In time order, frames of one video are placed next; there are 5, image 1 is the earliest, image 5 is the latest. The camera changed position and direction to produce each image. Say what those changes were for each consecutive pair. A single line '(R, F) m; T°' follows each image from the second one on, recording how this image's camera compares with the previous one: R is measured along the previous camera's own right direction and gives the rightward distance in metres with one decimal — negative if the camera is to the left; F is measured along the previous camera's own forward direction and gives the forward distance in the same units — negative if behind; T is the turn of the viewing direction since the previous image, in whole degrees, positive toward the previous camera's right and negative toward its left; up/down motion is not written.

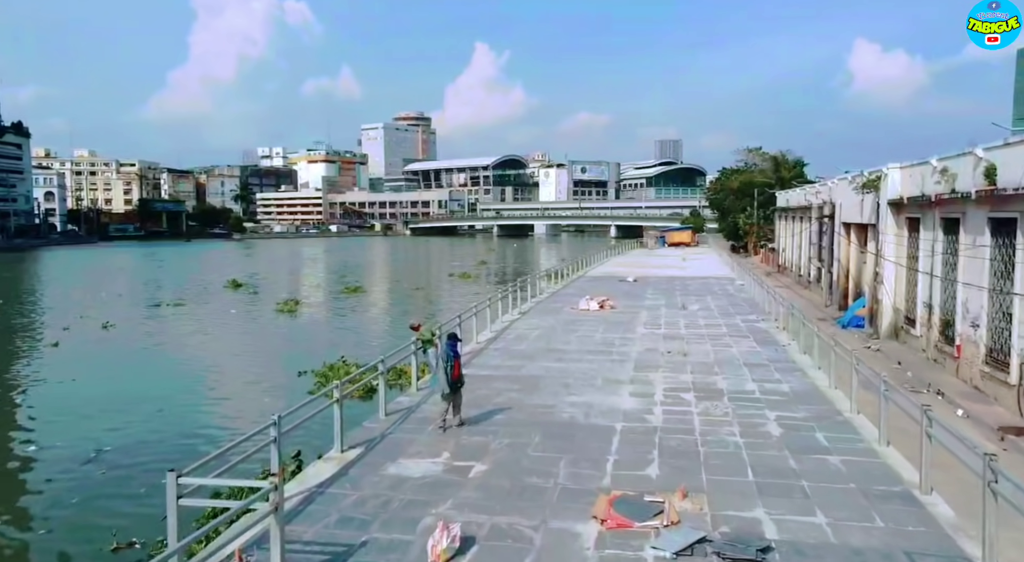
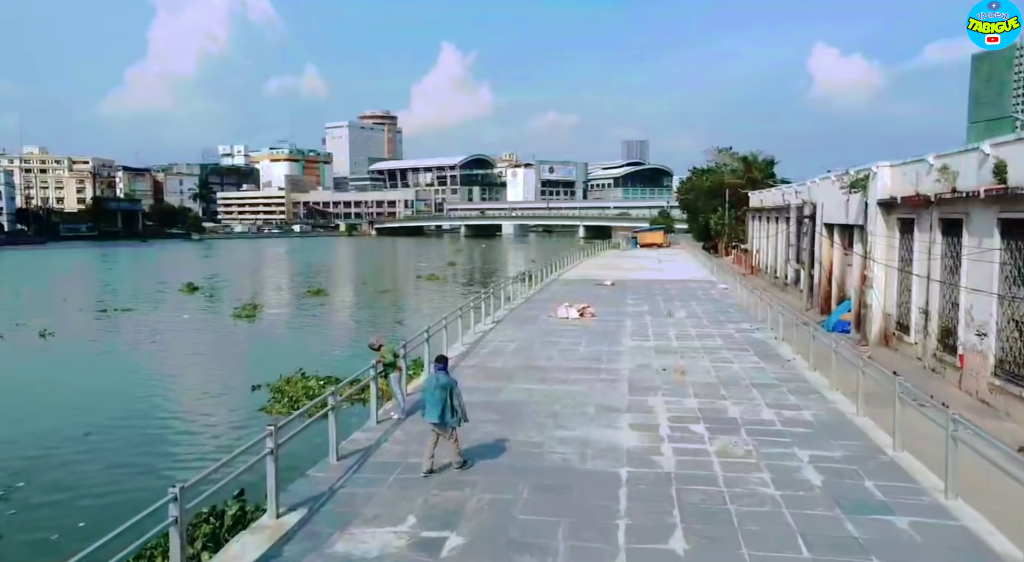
(-0.1, +1.2) m; +2°
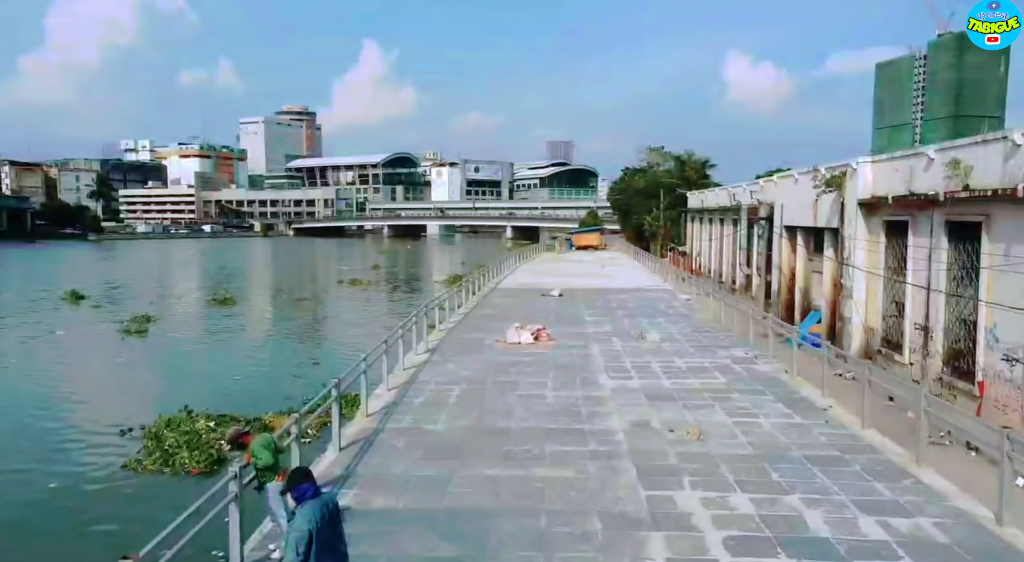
(-0.2, +2.7) m; +6°
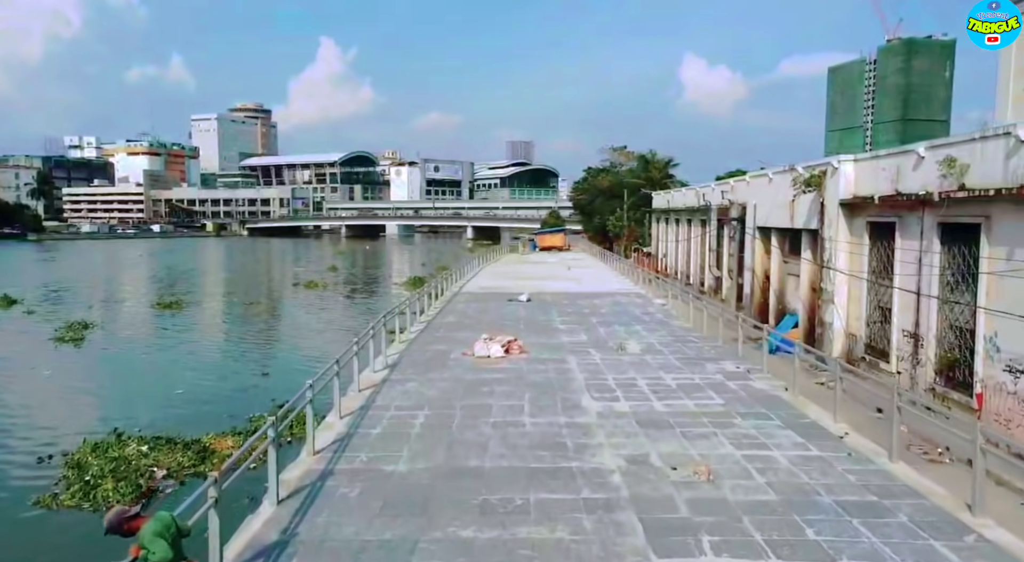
(-0.1, +1.0) m; +3°
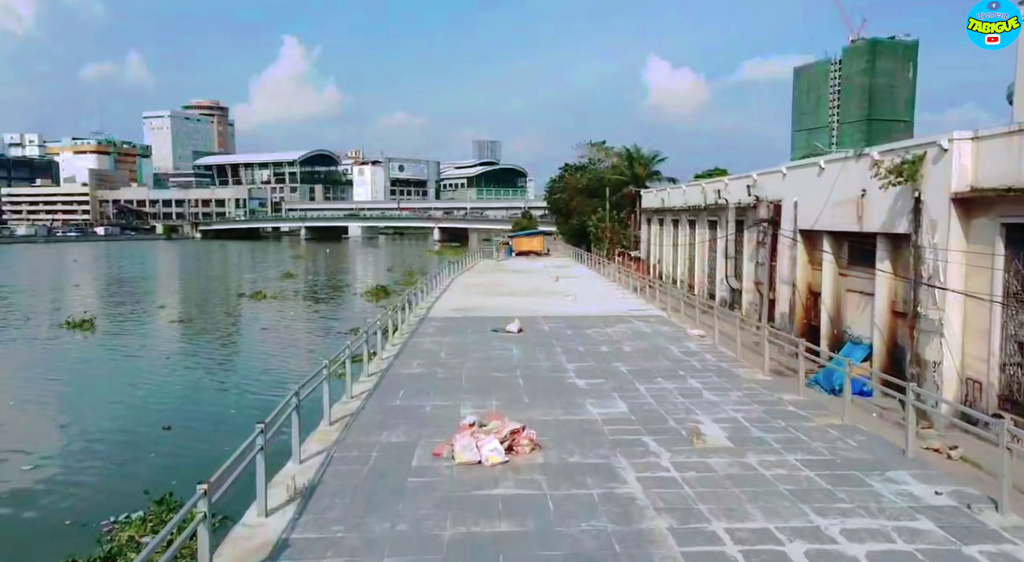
(-0.3, +4.3) m; +2°
